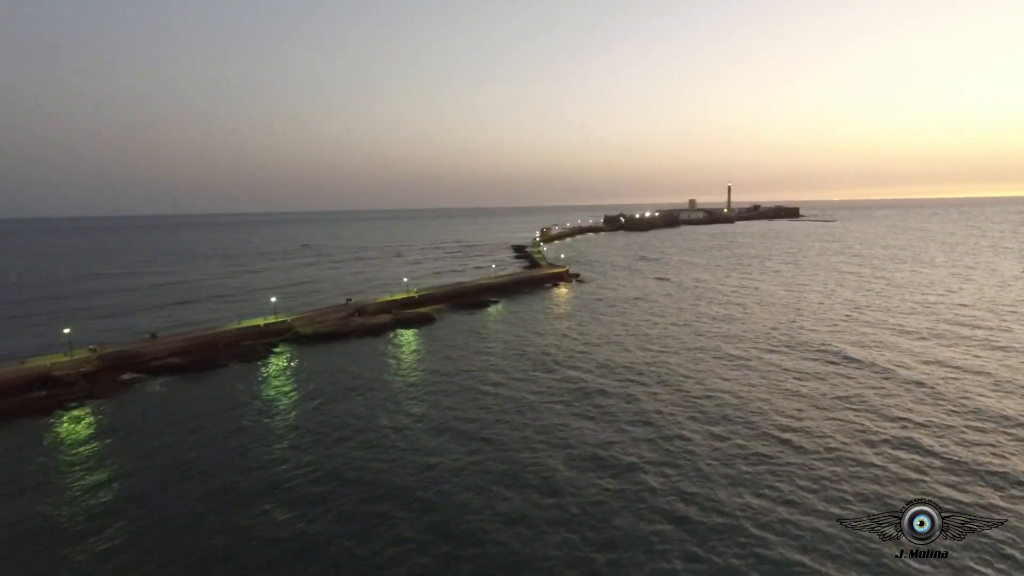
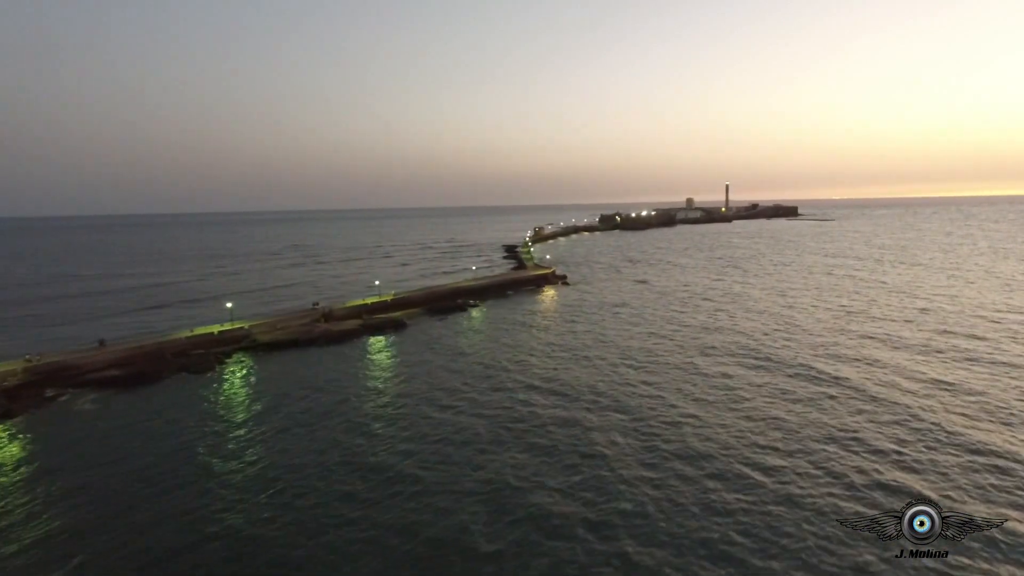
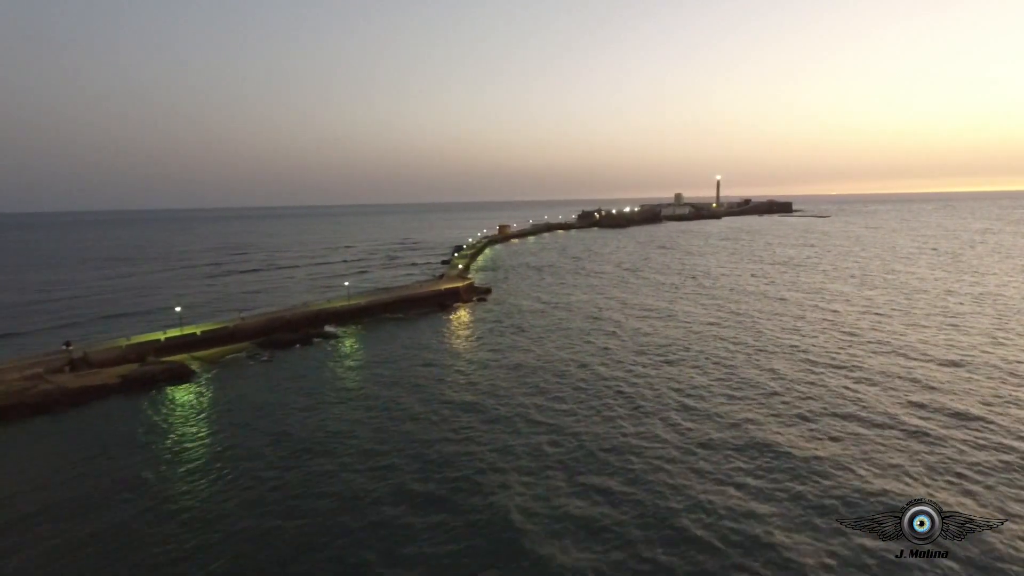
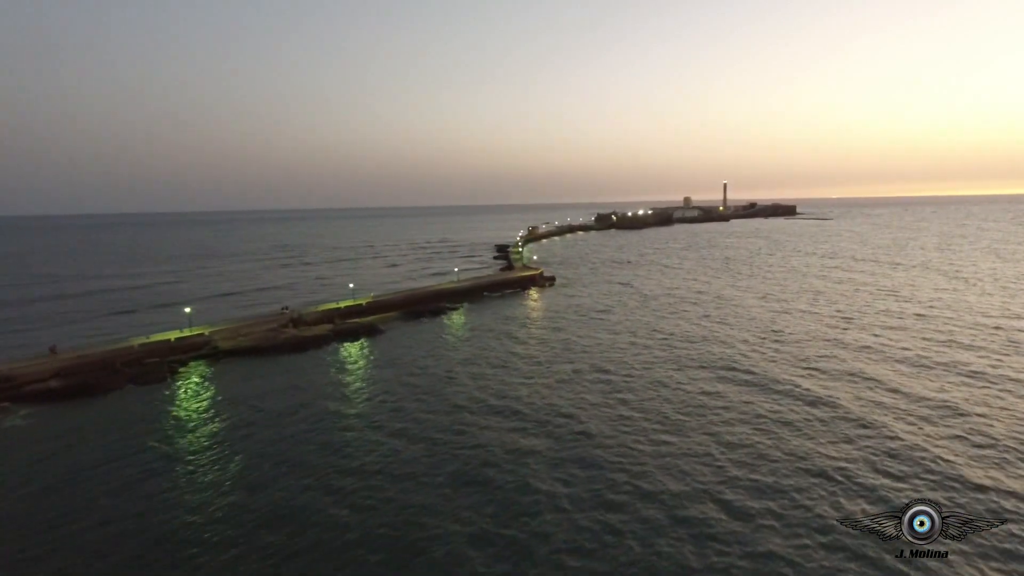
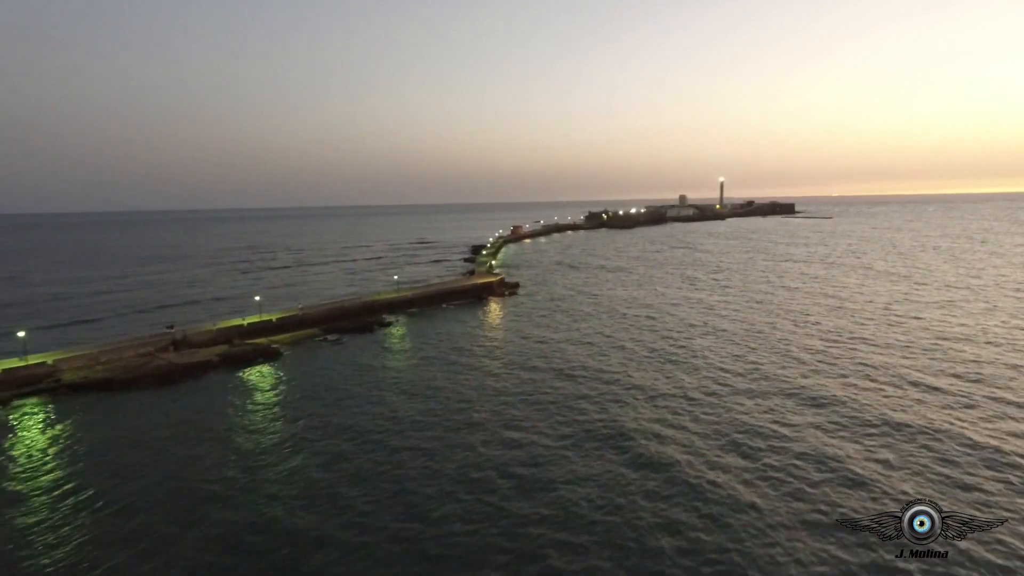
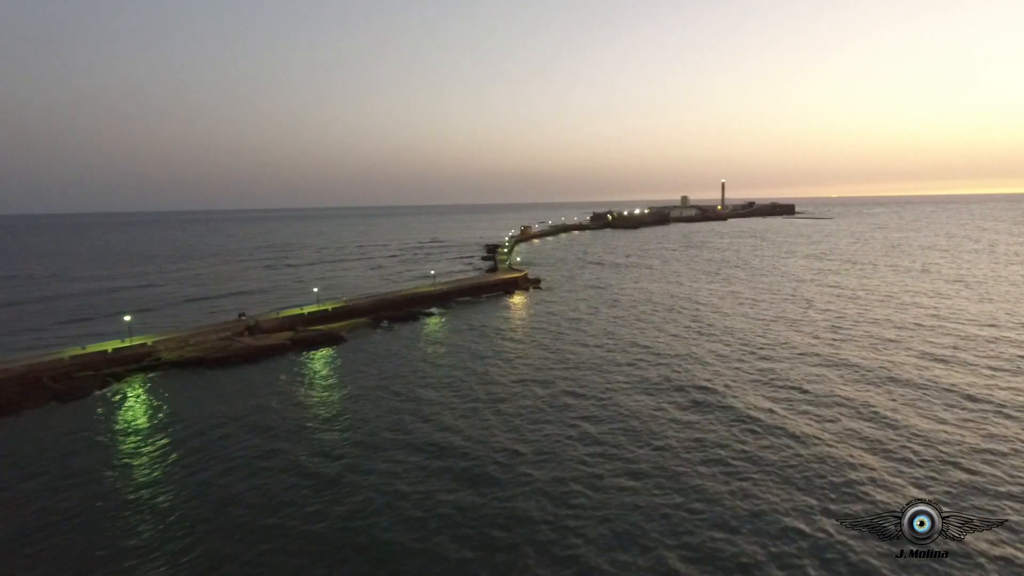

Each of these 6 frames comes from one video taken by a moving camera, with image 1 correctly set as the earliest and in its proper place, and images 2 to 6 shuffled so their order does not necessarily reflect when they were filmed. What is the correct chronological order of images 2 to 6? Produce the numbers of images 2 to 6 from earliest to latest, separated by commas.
2, 4, 6, 5, 3
